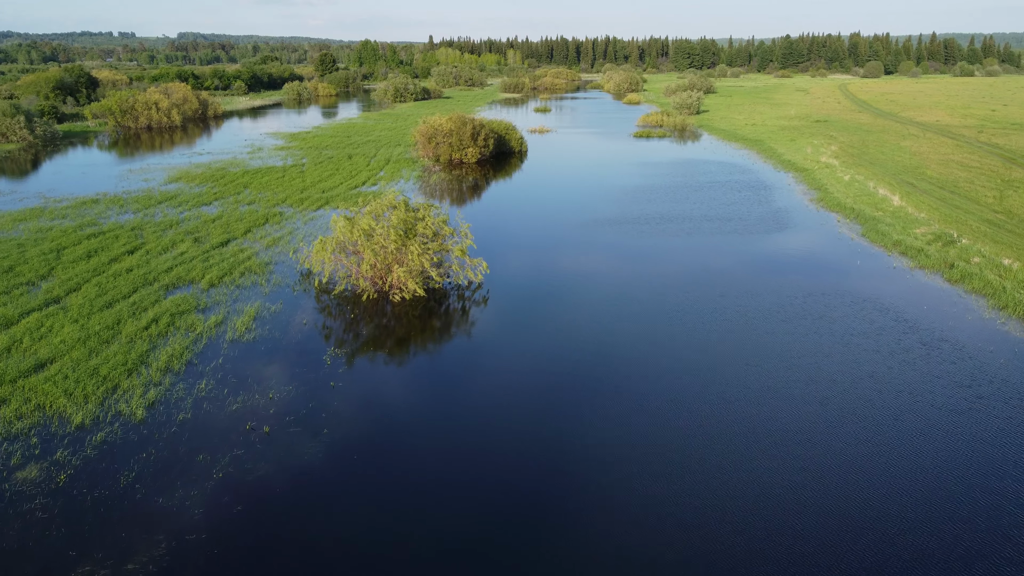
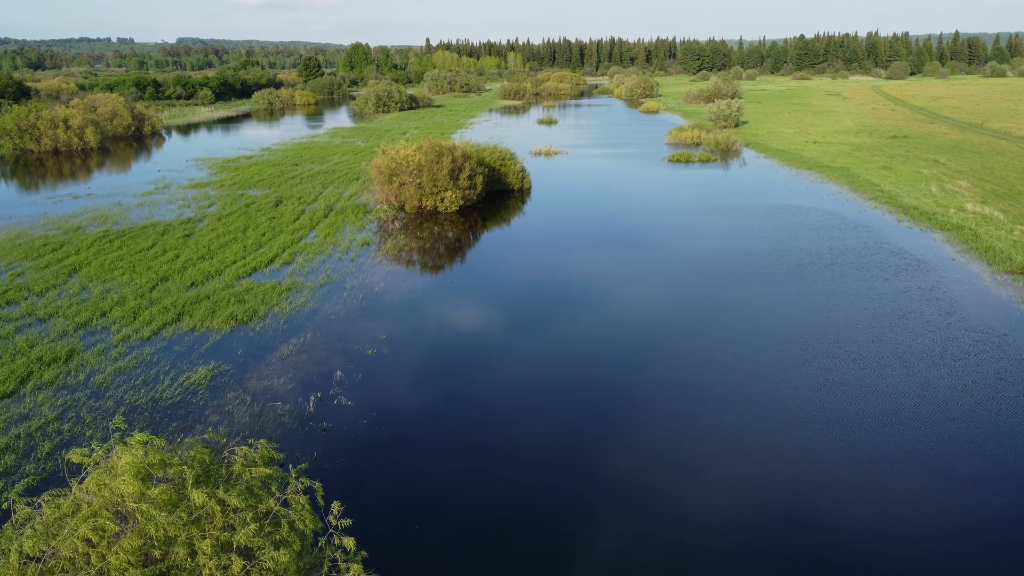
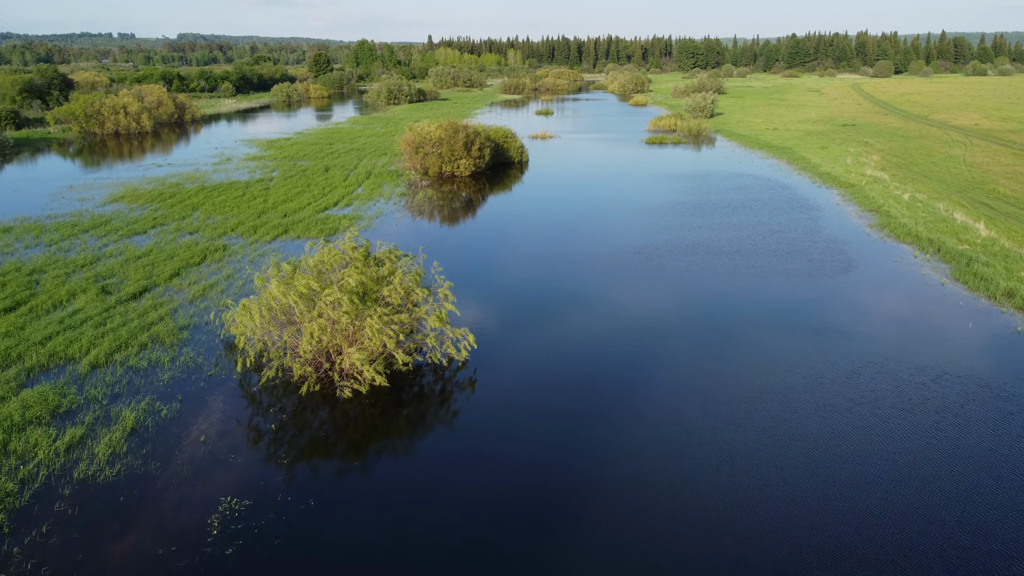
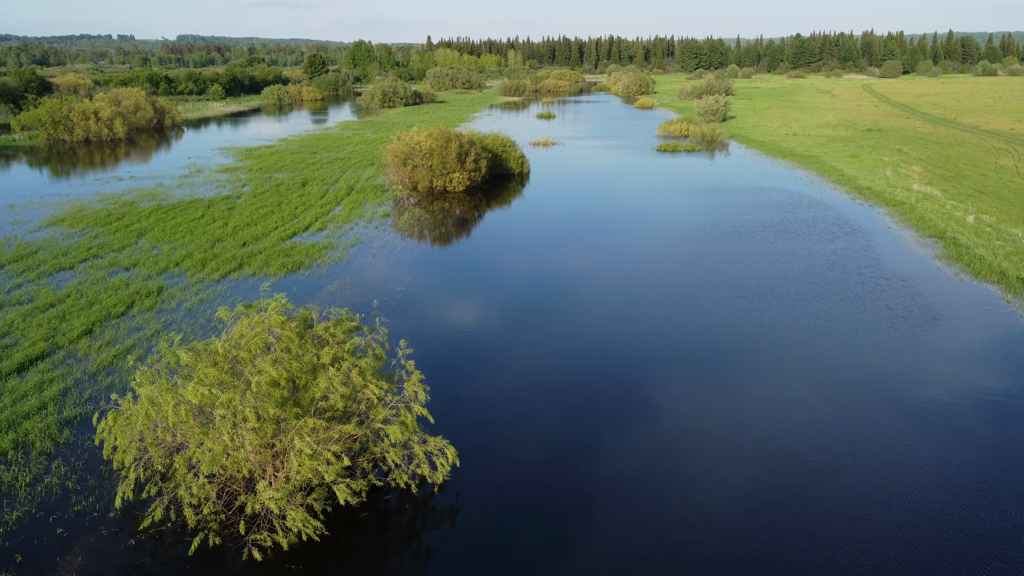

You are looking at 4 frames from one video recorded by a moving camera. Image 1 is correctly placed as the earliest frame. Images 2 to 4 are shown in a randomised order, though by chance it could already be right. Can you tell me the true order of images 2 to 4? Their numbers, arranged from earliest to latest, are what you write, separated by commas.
3, 4, 2
